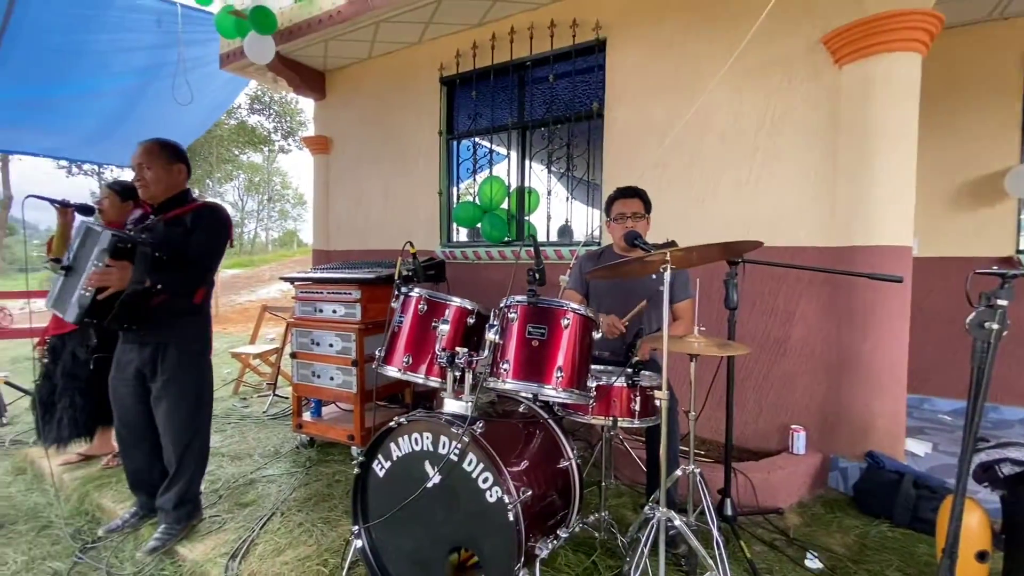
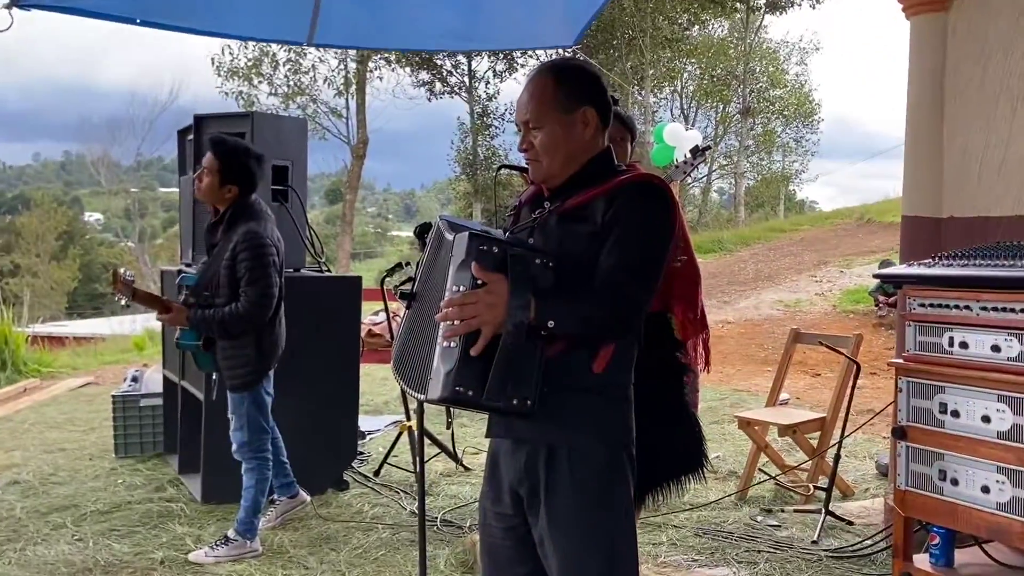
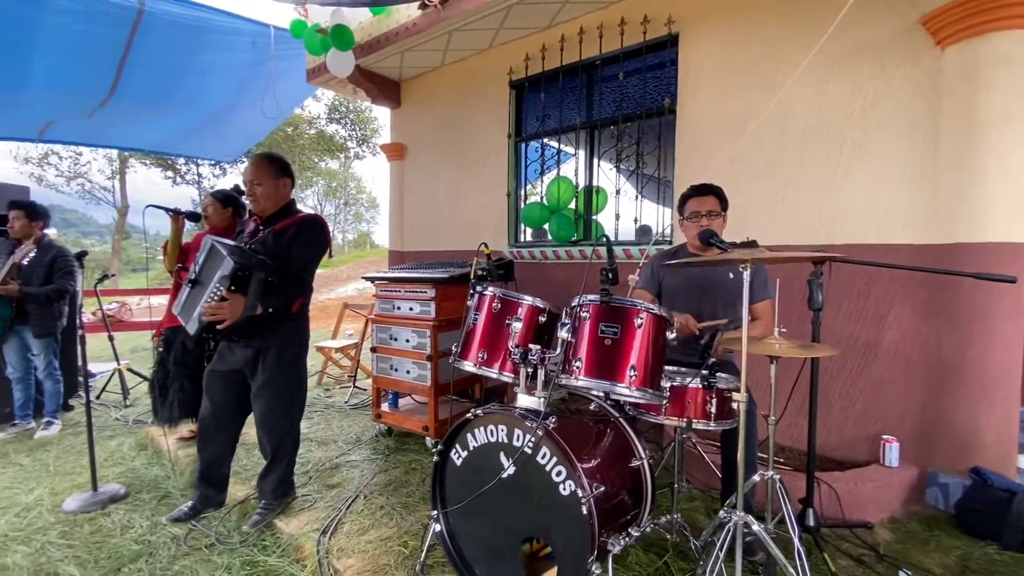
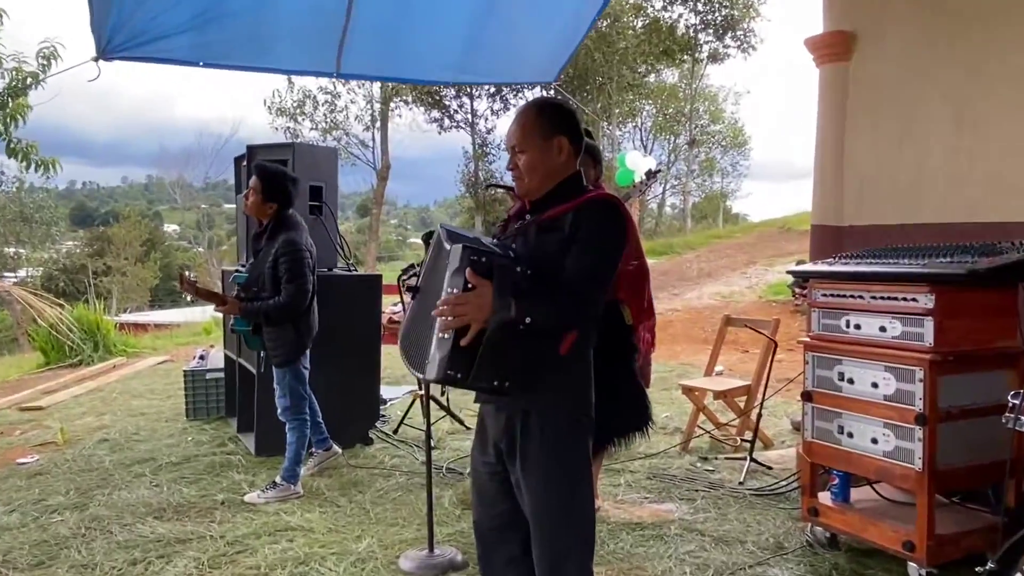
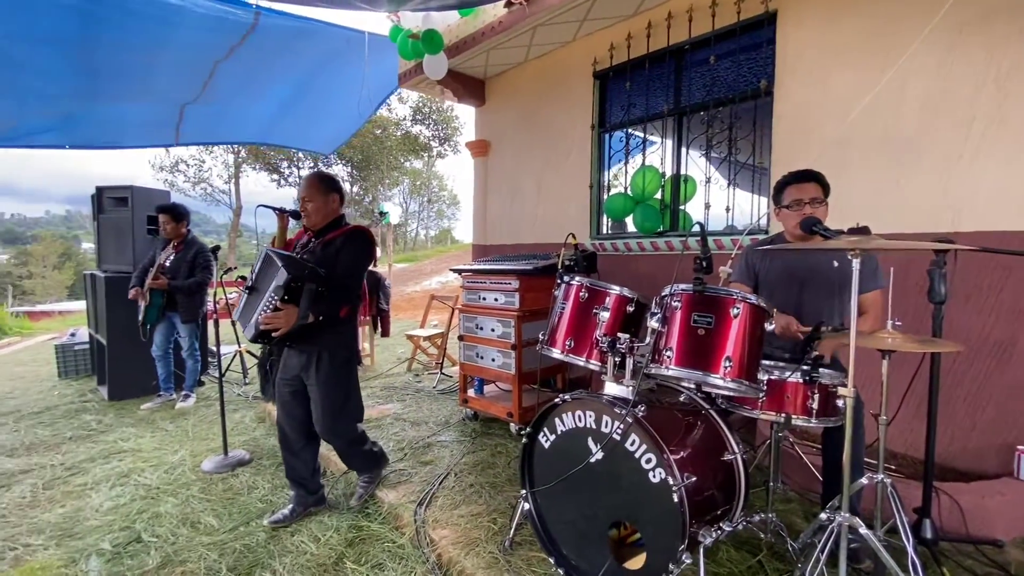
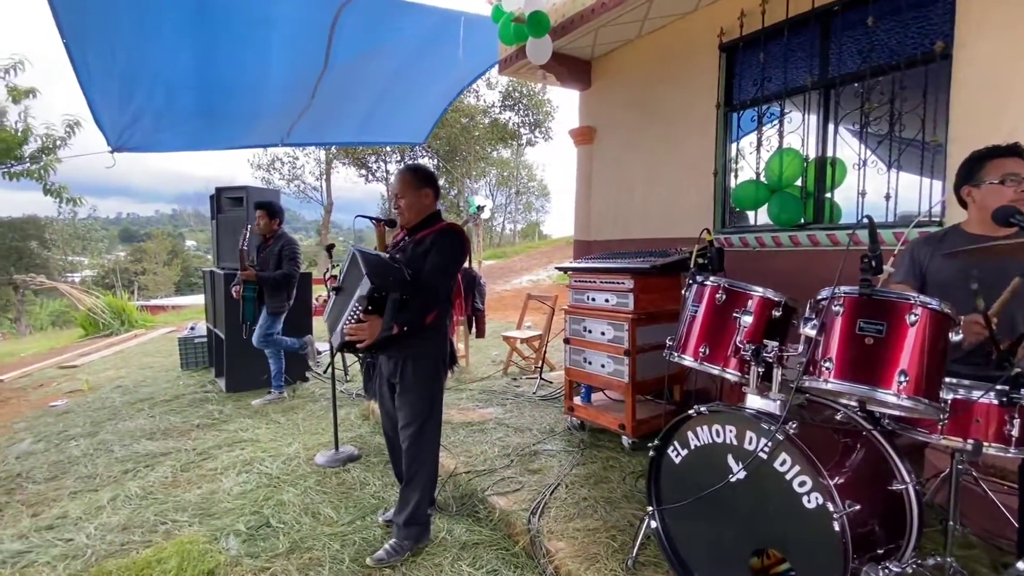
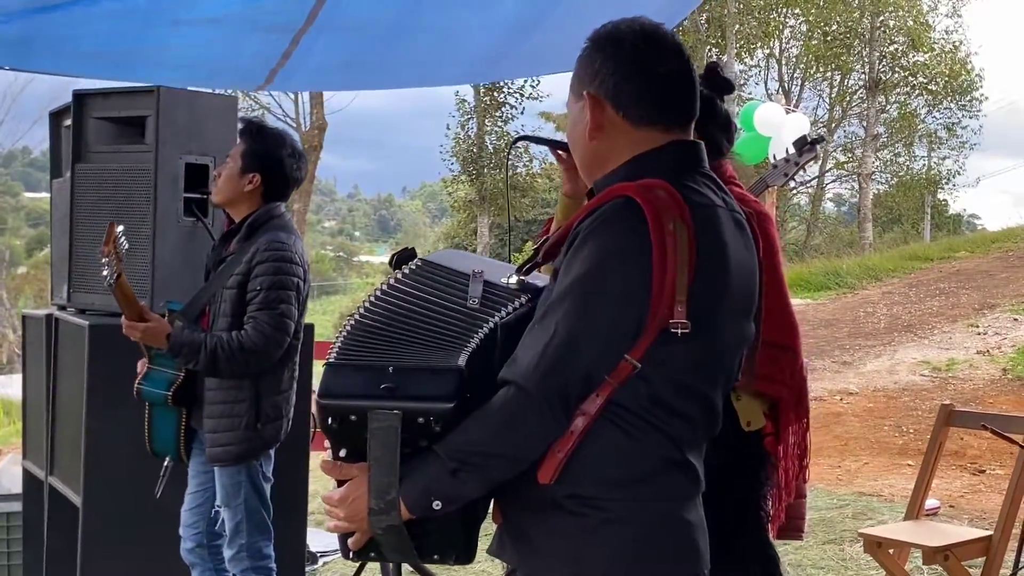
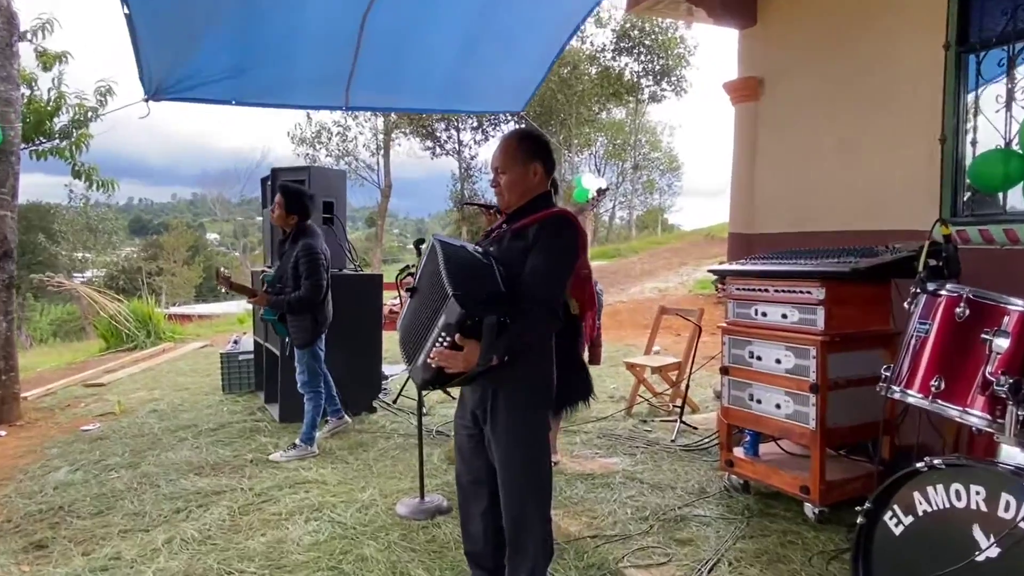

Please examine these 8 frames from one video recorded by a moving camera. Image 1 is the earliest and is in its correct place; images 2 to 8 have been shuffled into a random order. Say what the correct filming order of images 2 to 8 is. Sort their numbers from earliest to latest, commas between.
3, 5, 6, 8, 4, 2, 7
